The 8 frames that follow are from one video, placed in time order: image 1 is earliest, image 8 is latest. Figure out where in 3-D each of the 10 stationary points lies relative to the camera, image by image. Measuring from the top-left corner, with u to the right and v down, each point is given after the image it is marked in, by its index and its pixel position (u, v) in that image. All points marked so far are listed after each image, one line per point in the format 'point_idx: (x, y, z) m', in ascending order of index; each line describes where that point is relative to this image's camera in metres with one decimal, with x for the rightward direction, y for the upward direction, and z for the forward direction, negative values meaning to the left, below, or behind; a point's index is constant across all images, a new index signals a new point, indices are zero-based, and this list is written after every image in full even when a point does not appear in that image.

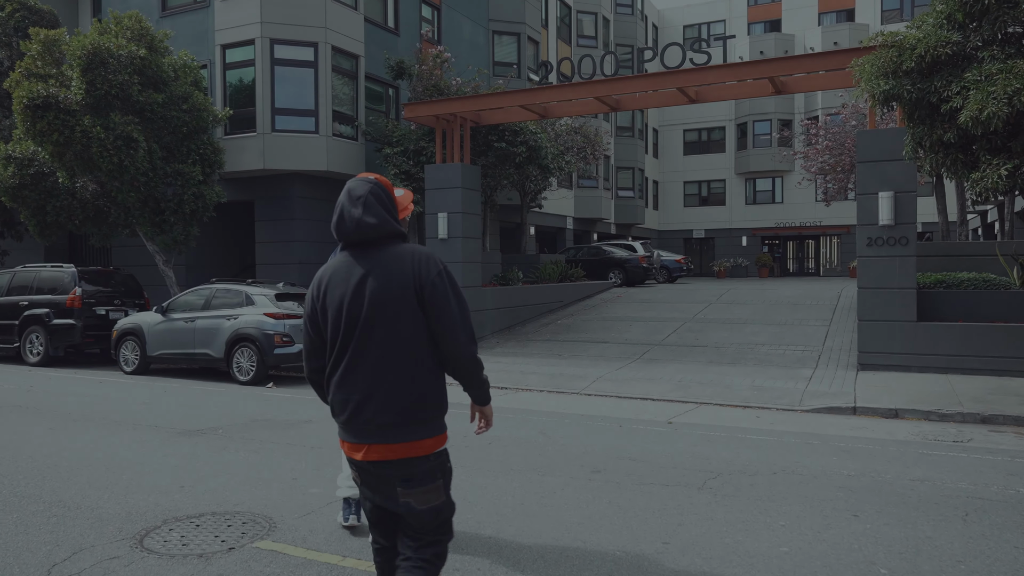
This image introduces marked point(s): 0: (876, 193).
0: (+5.8, +1.5, +12.0) m
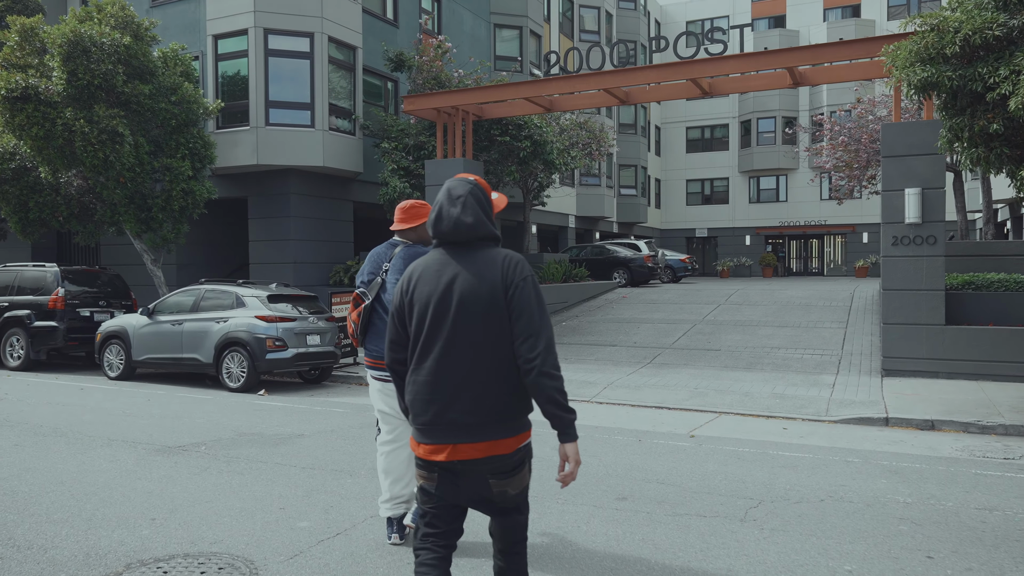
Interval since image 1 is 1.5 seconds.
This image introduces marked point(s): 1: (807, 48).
0: (+5.9, +1.5, +11.3) m
1: (+4.5, +3.8, +11.9) m
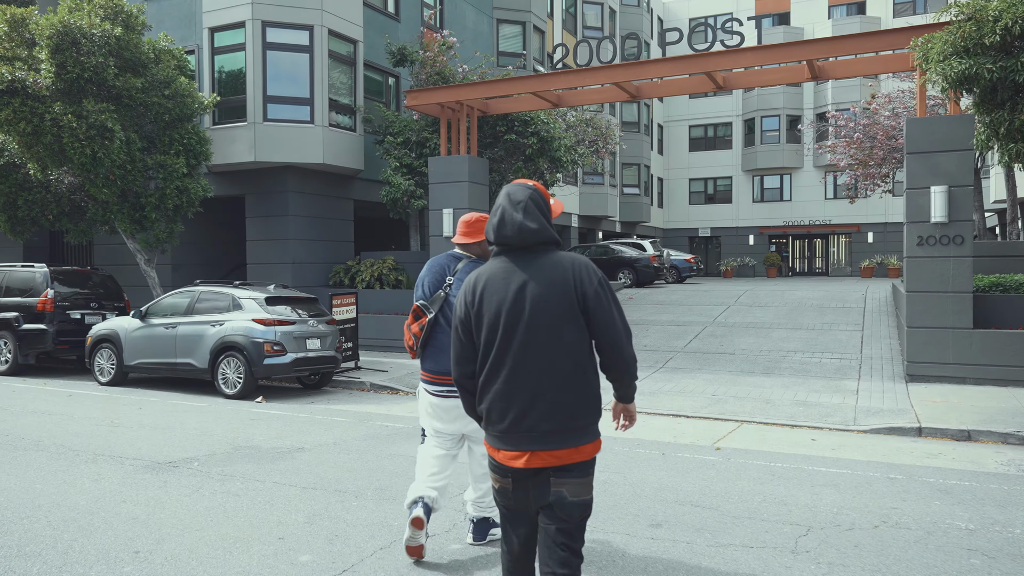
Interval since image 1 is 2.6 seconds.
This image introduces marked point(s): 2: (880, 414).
0: (+6.0, +1.5, +10.9) m
1: (+4.7, +3.7, +11.5) m
2: (+4.4, -1.5, +9.1) m
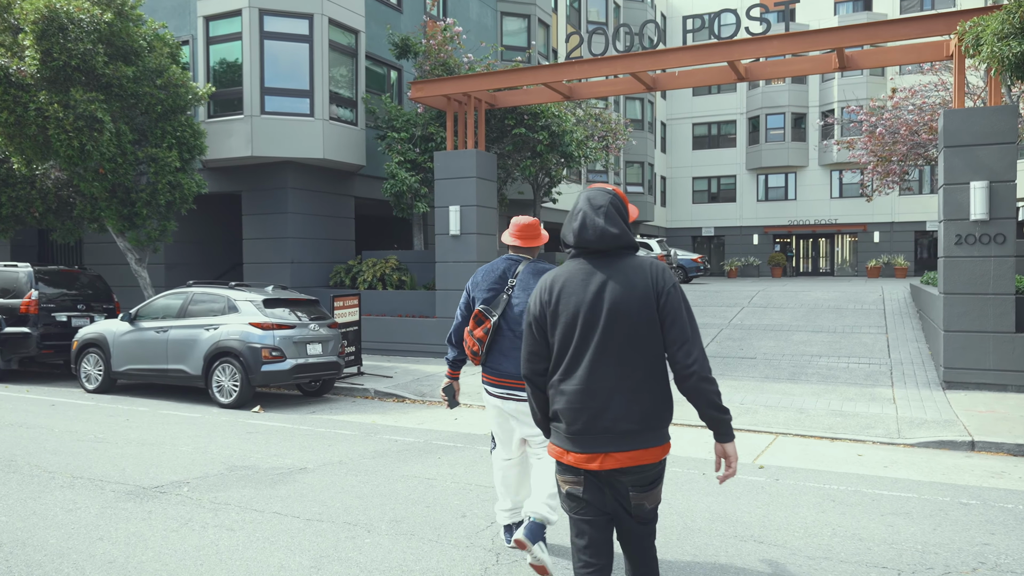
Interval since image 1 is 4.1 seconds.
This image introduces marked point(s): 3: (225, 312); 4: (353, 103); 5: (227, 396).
0: (+6.2, +1.4, +10.2) m
1: (+4.9, +3.7, +10.8) m
2: (+4.6, -1.5, +8.5) m
3: (-3.8, -0.3, +10.0) m
4: (-3.4, +3.9, +16.1) m
5: (-3.7, -1.4, +9.7) m
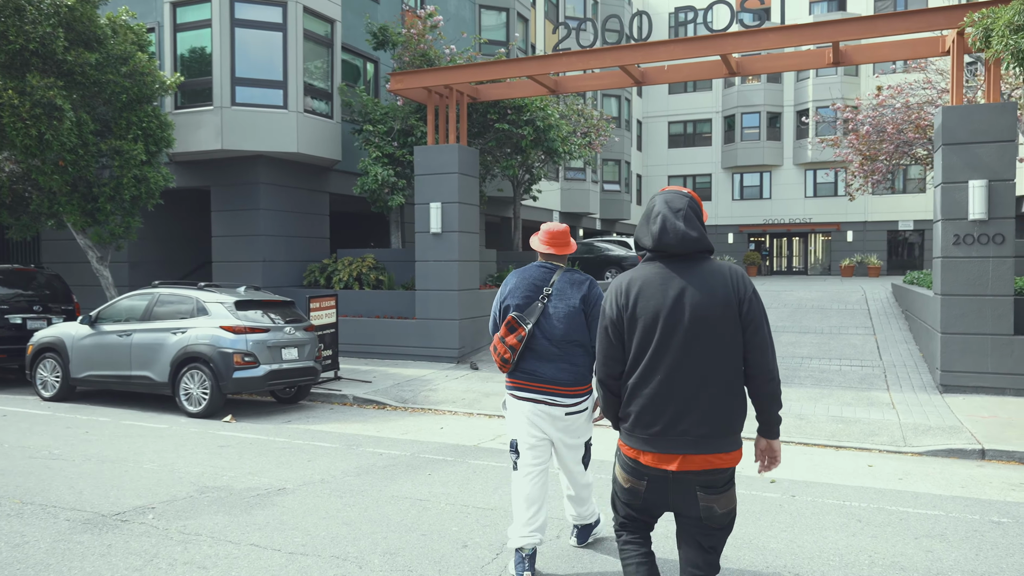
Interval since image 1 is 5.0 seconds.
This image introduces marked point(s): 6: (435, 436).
0: (+6.0, +1.4, +10.0) m
1: (+4.7, +3.7, +10.5) m
2: (+4.5, -1.6, +8.2) m
3: (-3.9, -0.3, +9.4) m
4: (-3.8, +4.0, +15.5) m
5: (-3.8, -1.4, +9.1) m
6: (-0.8, -1.6, +8.0) m
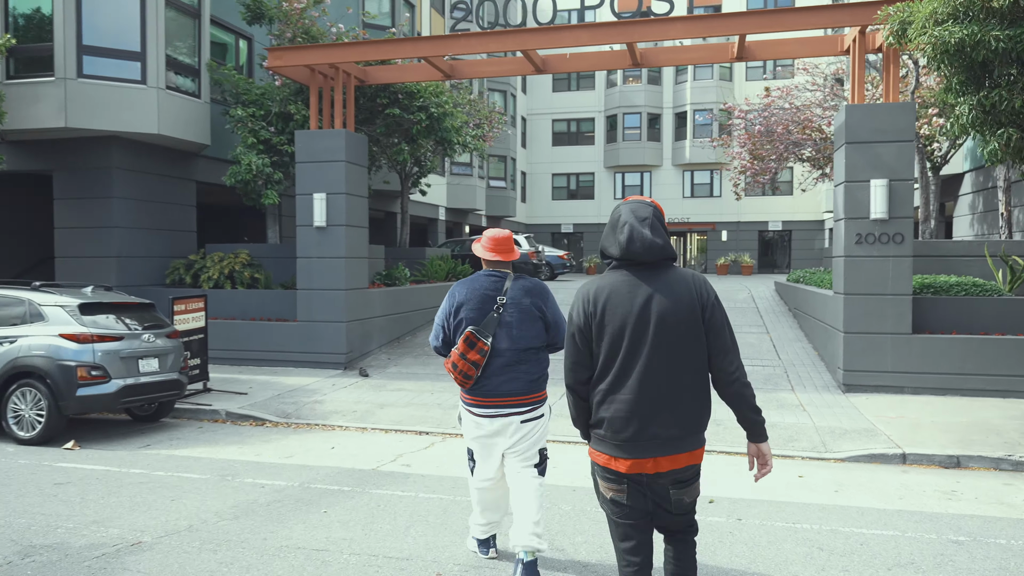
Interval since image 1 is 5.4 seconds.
0: (+4.7, +1.4, +10.0) m
1: (+3.3, +3.7, +10.3) m
2: (+3.5, -1.6, +8.0) m
3: (-5.0, -0.3, +7.8) m
4: (-5.9, +4.0, +13.9) m
5: (-4.8, -1.4, +7.6) m
6: (-1.7, -1.6, +7.0) m
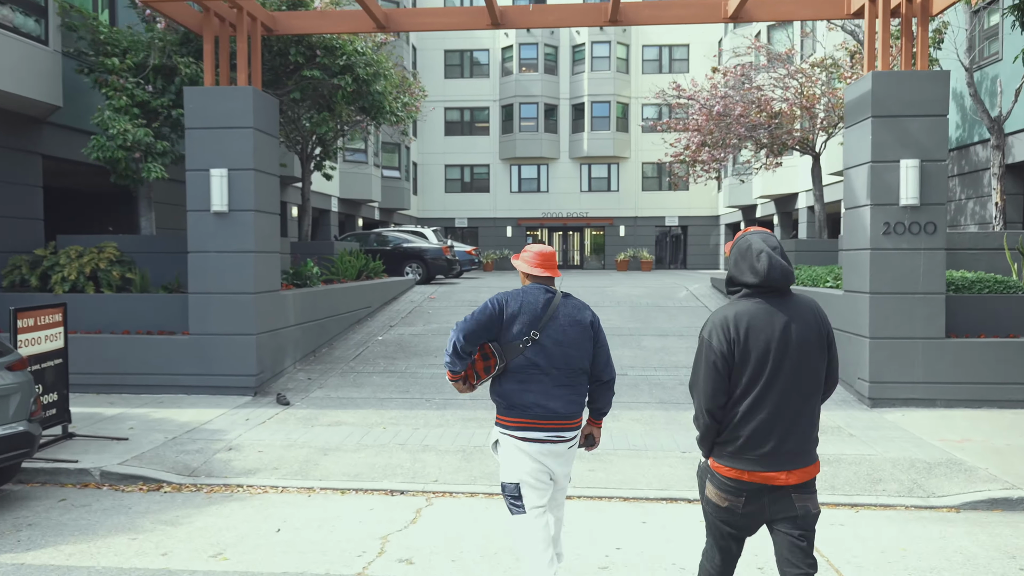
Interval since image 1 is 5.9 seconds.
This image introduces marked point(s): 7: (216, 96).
0: (+4.4, +1.5, +8.6) m
1: (+2.9, +3.7, +8.7) m
2: (+3.6, -1.5, +6.4) m
3: (-4.8, -0.4, +4.8) m
4: (-6.7, +3.9, +10.7) m
5: (-4.6, -1.5, +4.6) m
6: (-1.4, -1.6, +4.6) m
7: (-3.6, +2.3, +9.2) m
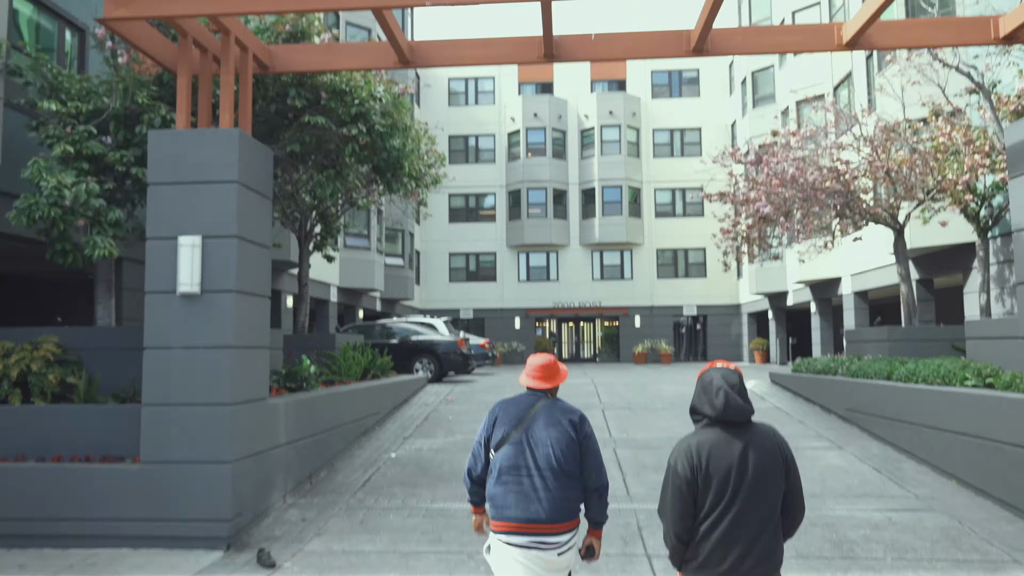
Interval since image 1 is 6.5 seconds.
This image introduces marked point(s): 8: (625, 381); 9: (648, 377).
0: (+5.0, +0.6, +6.4) m
1: (+3.6, +2.8, +6.6) m
2: (+4.3, -2.1, +3.8) m
3: (-4.1, -0.9, +2.3) m
4: (-6.1, +2.7, +8.6) m
5: (-3.9, -1.9, +2.0) m
6: (-0.7, -2.0, +1.9) m
7: (-3.0, +1.3, +7.0) m
8: (+2.6, -2.2, +18.0) m
9: (+3.3, -2.2, +19.0) m
